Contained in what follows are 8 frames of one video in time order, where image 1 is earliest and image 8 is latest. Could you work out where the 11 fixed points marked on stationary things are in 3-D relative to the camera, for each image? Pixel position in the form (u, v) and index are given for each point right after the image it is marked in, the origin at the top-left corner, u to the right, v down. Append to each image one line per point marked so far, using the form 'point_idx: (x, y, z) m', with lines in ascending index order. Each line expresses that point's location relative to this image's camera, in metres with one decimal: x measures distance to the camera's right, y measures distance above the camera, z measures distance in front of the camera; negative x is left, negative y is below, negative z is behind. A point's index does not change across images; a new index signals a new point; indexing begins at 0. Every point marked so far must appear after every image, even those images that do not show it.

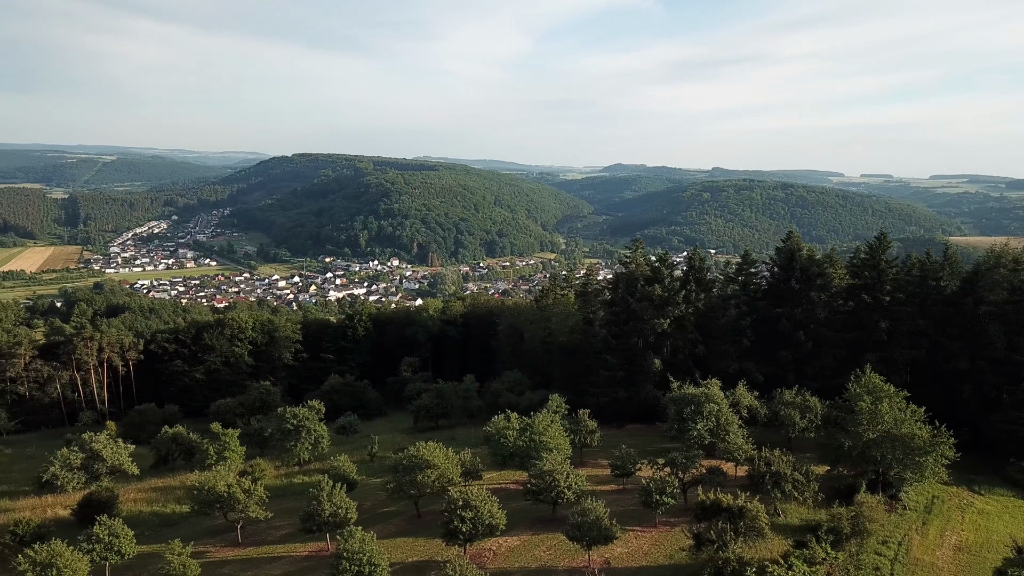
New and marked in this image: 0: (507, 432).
0: (-0.1, -3.3, +18.1) m
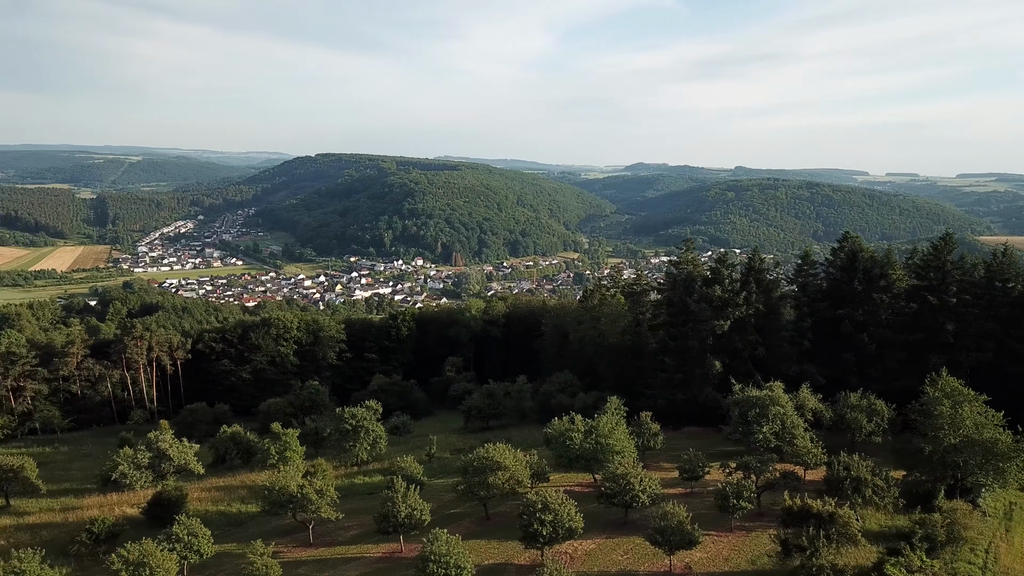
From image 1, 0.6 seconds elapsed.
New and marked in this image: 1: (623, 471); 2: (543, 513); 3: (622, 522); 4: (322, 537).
0: (+1.4, -3.4, +18.0) m
1: (+2.2, -3.6, +15.5) m
2: (+0.5, -3.9, +13.8) m
3: (+2.2, -4.7, +15.8) m
4: (-4.0, -5.2, +16.4) m
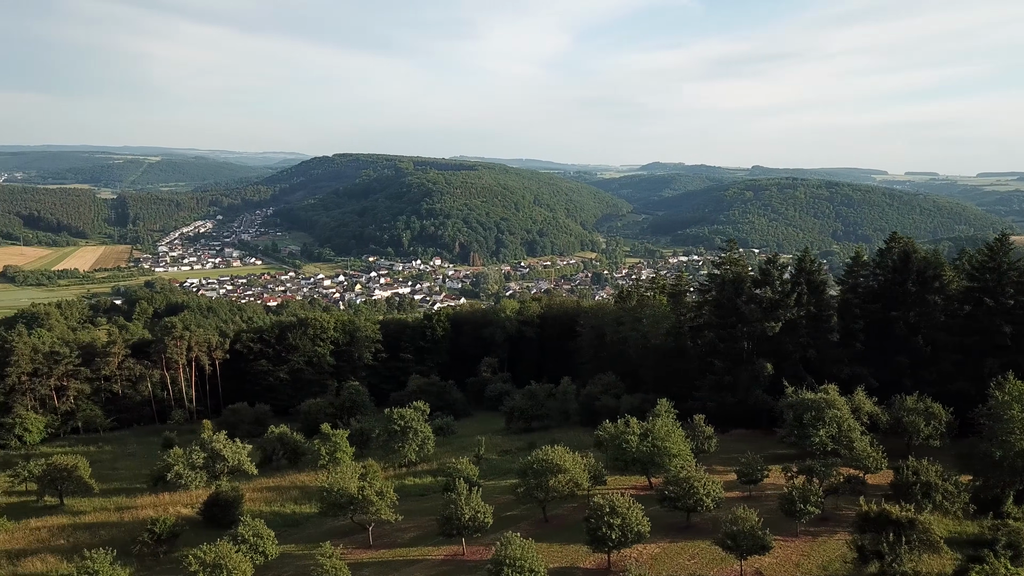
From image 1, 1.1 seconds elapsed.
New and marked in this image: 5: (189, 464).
0: (+2.6, -3.4, +17.9) m
1: (+3.4, -3.6, +15.4) m
2: (+1.7, -4.0, +13.7) m
3: (+3.4, -4.7, +15.6) m
4: (-2.7, -5.2, +16.4) m
5: (-7.8, -4.3, +19.0) m
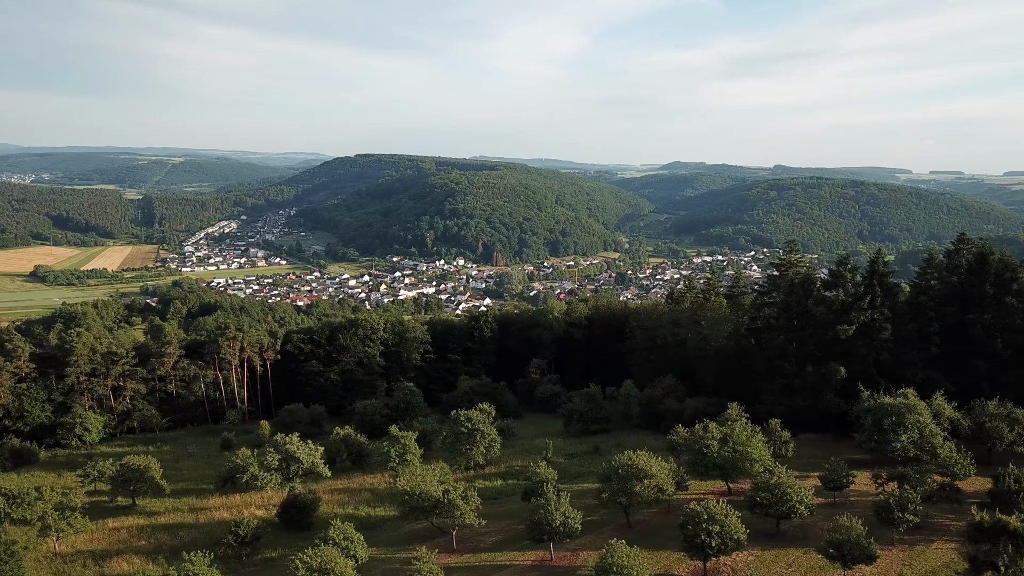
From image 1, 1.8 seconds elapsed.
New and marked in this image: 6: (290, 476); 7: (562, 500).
0: (+4.4, -3.5, +17.7) m
1: (+5.1, -3.7, +15.1) m
2: (+3.4, -4.0, +13.5) m
3: (+5.1, -4.8, +15.4) m
4: (-1.0, -5.3, +16.3) m
5: (-6.0, -4.3, +19.0) m
6: (-5.5, -4.6, +19.3) m
7: (+0.9, -4.1, +15.2) m
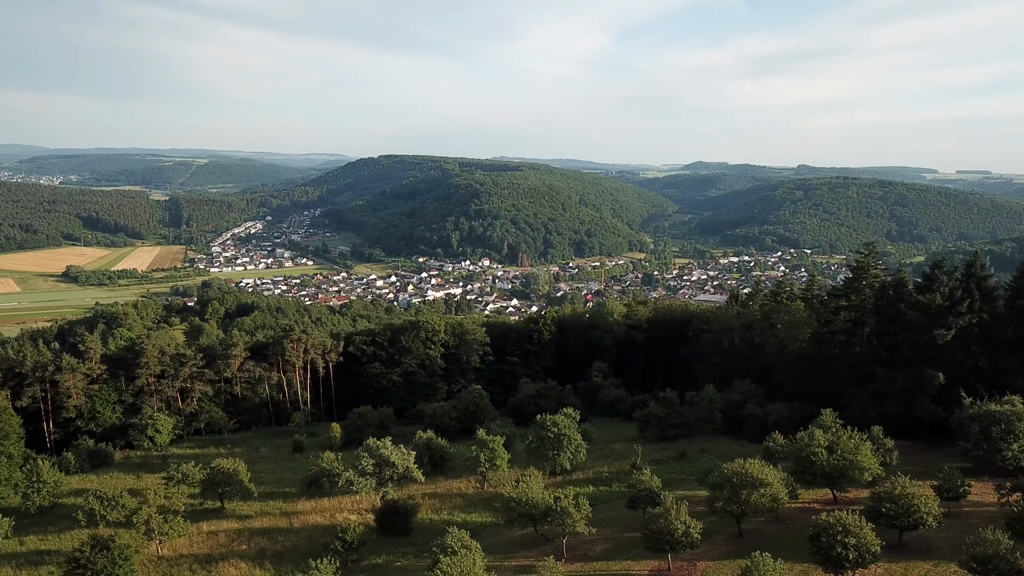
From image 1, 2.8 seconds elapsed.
0: (+6.7, -3.6, +17.3) m
1: (+7.3, -3.8, +14.8) m
2: (+5.5, -4.1, +13.1) m
3: (+7.3, -4.9, +15.0) m
4: (+1.2, -5.4, +16.1) m
5: (-3.7, -4.4, +18.9) m
6: (-3.1, -4.7, +19.2) m
7: (+3.2, -4.2, +14.9) m
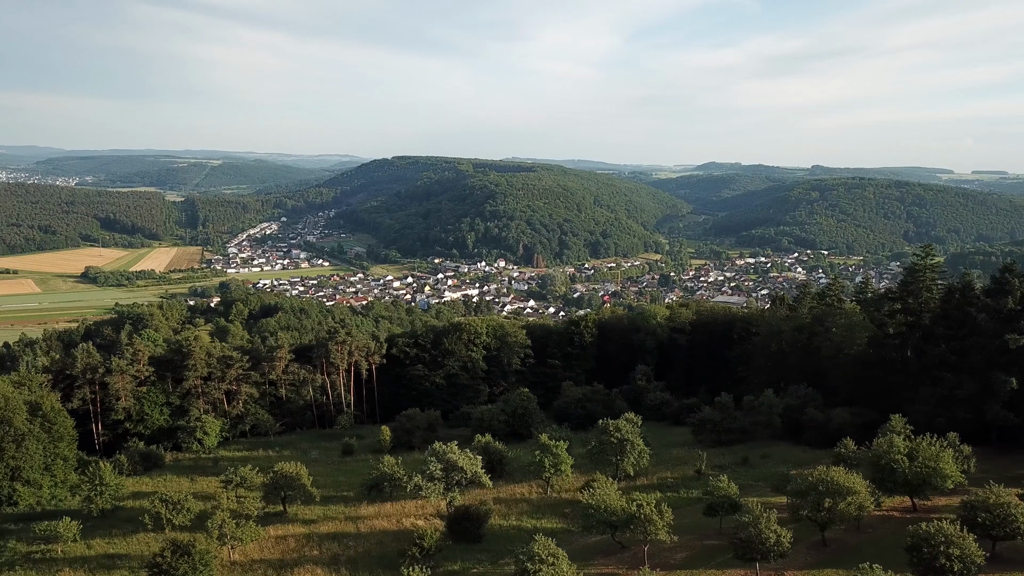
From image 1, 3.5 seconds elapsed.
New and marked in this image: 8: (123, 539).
0: (+8.3, -3.6, +17.0) m
1: (+8.9, -3.9, +14.4) m
2: (+7.1, -4.2, +12.9) m
3: (+8.9, -5.0, +14.7) m
4: (+2.8, -5.5, +15.9) m
5: (-2.0, -4.5, +18.8) m
6: (-1.5, -4.8, +19.1) m
7: (+4.7, -4.3, +14.6) m
8: (-9.5, -6.1, +19.2) m
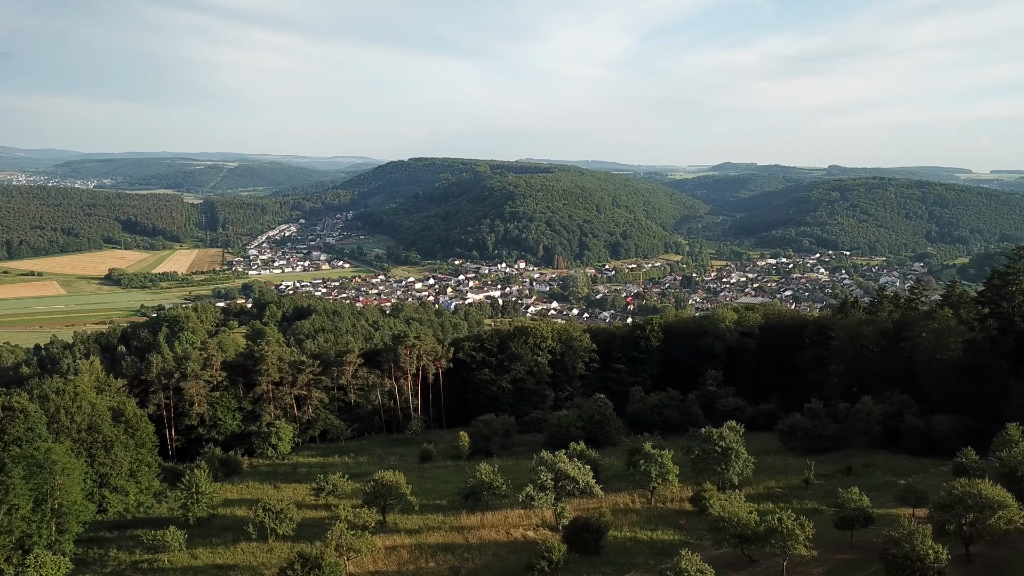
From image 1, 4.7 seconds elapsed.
0: (+10.9, -3.8, +16.4) m
1: (+11.5, -4.0, +13.9) m
2: (+9.7, -4.3, +12.3) m
3: (+11.5, -5.1, +14.1) m
4: (+5.4, -5.6, +15.4) m
5: (+0.6, -4.6, +18.3) m
6: (+1.2, -4.9, +18.6) m
7: (+7.3, -4.4, +14.1) m
8: (-6.9, -6.3, +18.9) m
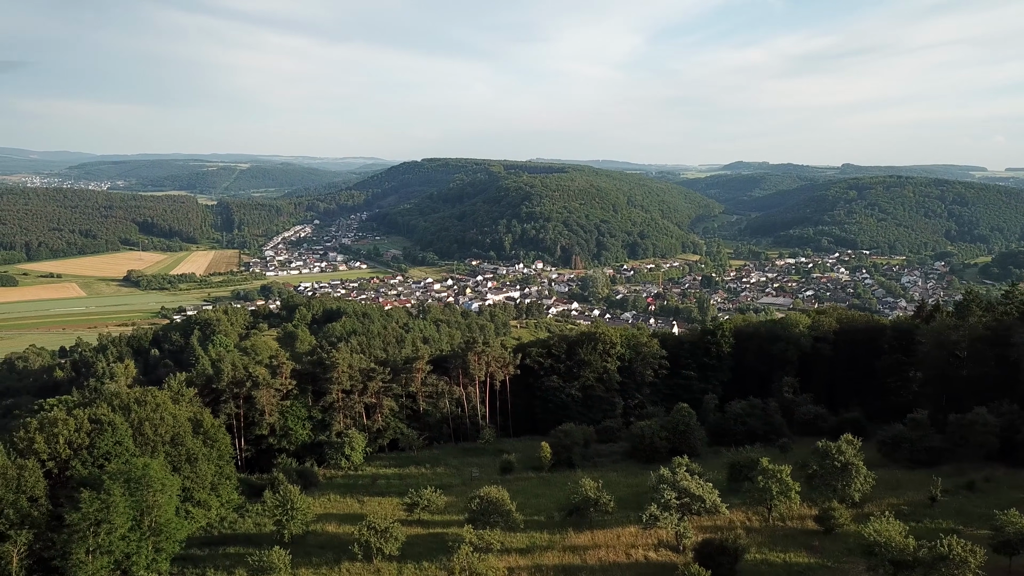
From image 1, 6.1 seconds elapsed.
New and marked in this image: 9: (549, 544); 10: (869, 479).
0: (+13.6, -3.9, +15.4) m
1: (+14.1, -4.1, +12.8) m
2: (+12.3, -4.5, +11.3) m
3: (+14.2, -5.2, +13.1) m
4: (+8.1, -5.7, +14.4) m
5: (+3.3, -4.8, +17.4) m
6: (+3.9, -5.1, +17.7) m
7: (+10.0, -4.5, +13.1) m
8: (-4.2, -6.5, +18.1) m
9: (+0.9, -6.1, +18.9) m
10: (+9.0, -4.9, +20.0) m
